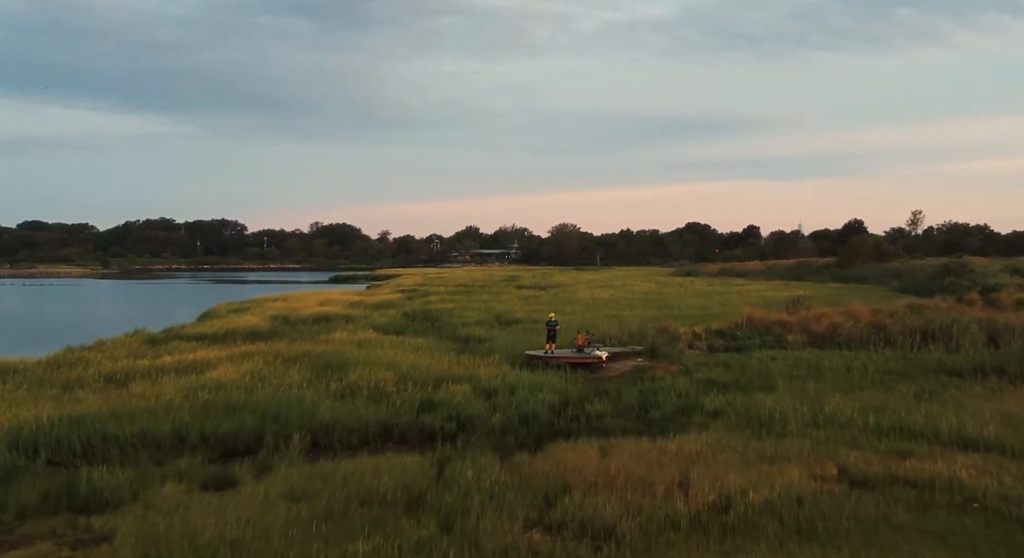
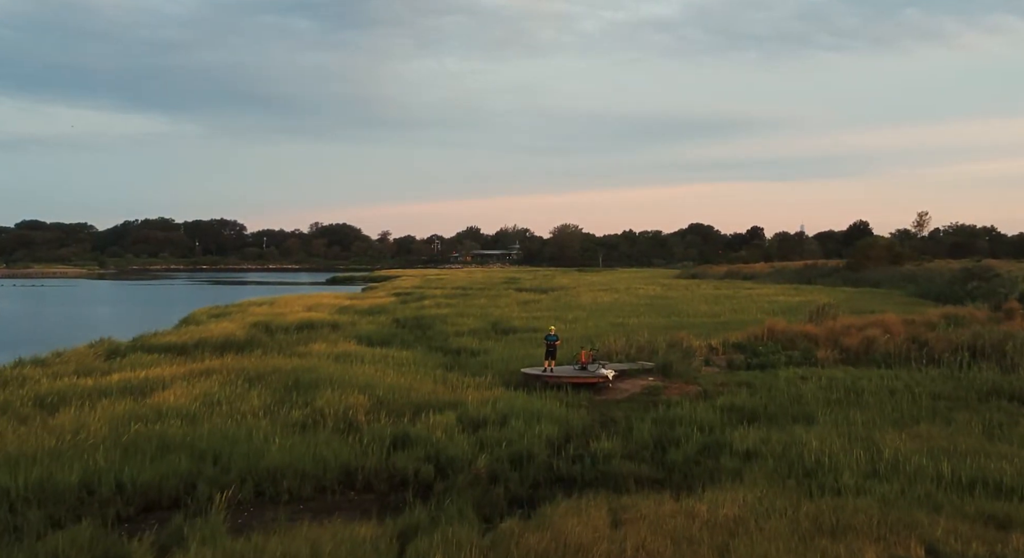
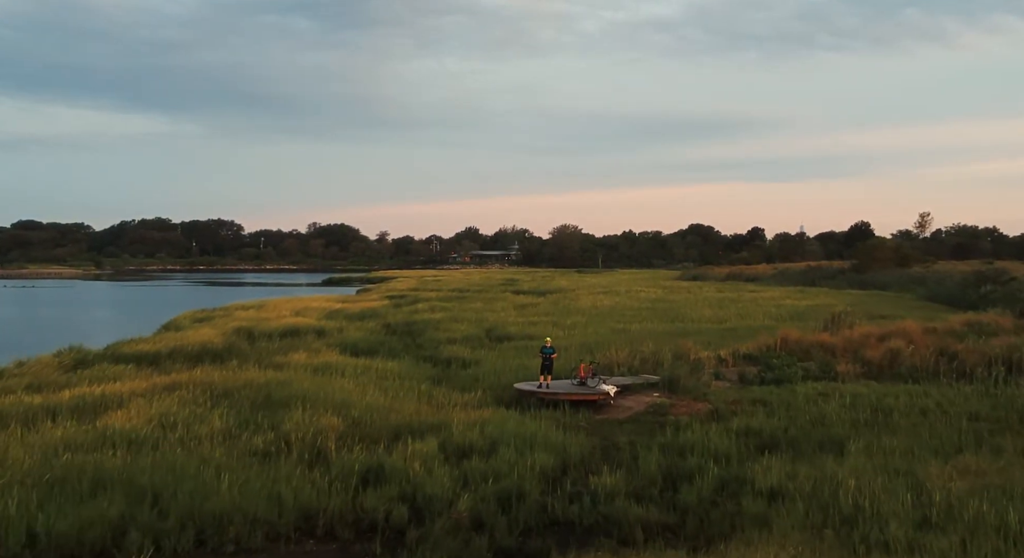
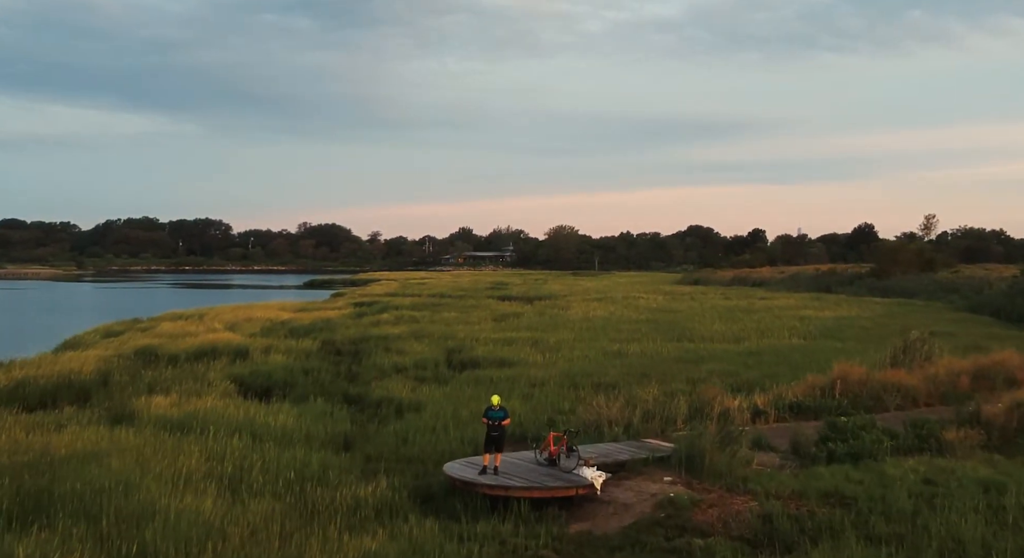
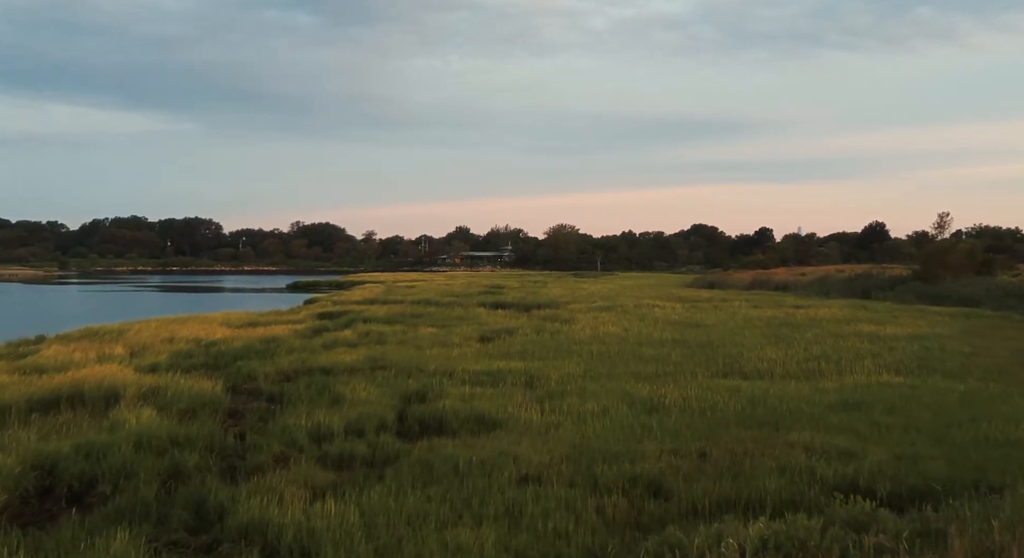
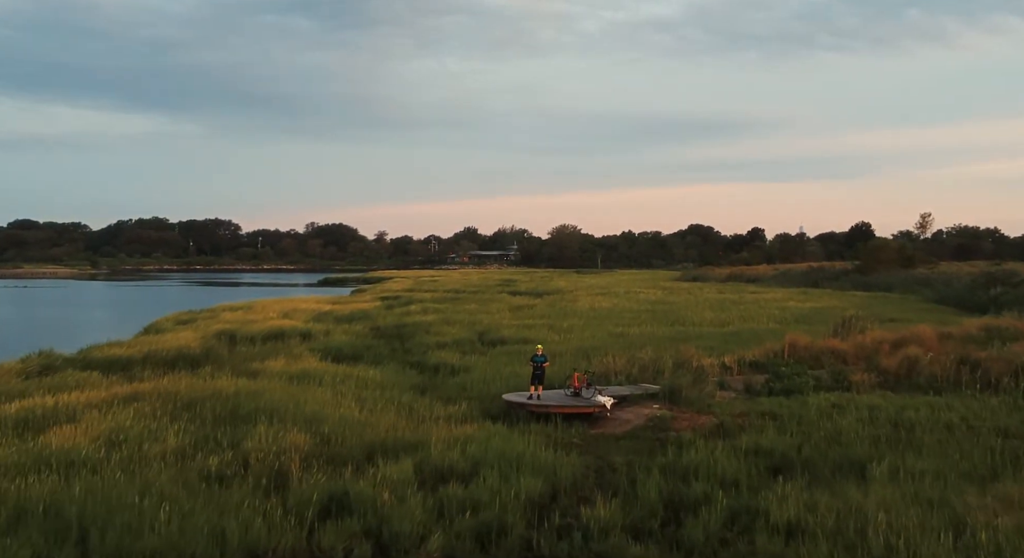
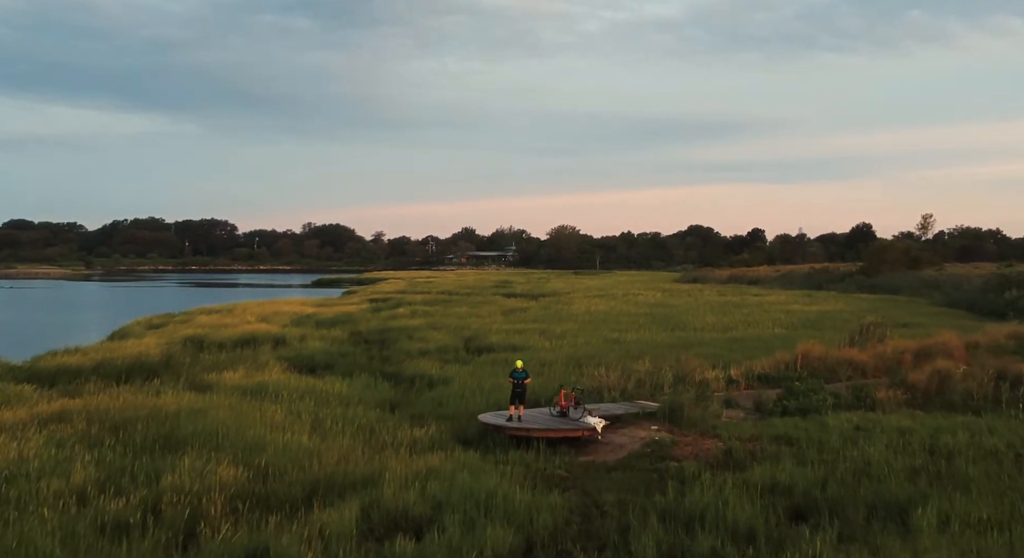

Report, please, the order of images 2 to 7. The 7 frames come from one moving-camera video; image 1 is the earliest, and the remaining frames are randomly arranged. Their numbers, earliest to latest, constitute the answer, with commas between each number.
2, 3, 6, 7, 4, 5
